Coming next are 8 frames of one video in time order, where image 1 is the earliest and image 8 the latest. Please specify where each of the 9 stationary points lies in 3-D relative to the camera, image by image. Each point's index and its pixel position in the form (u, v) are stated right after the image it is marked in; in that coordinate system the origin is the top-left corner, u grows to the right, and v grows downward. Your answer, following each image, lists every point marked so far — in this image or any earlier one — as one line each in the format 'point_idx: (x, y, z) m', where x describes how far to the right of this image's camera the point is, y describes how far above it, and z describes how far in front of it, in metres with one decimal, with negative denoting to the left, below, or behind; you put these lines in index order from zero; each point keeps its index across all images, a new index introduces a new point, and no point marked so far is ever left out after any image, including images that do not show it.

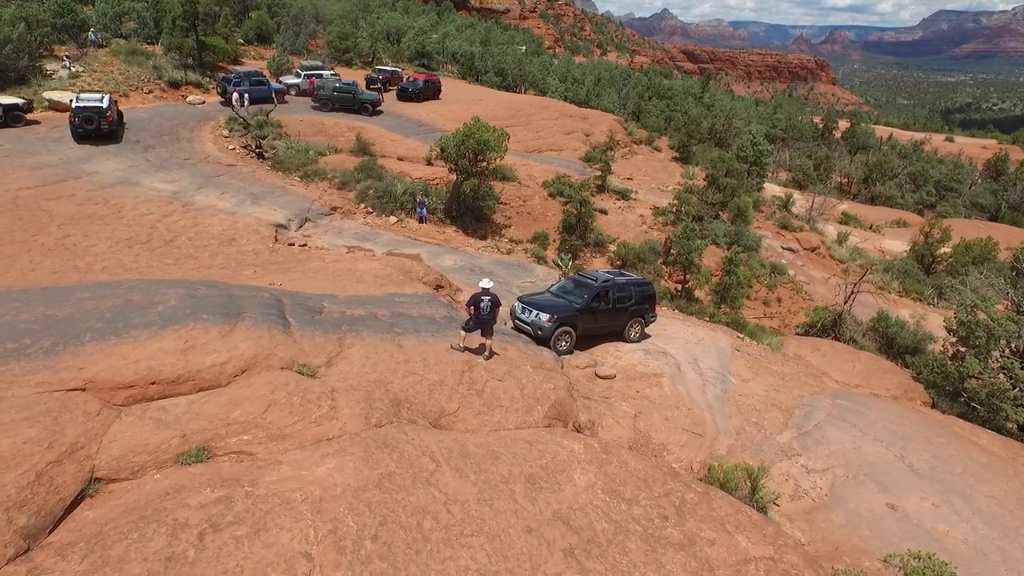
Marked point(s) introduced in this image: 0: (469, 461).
0: (-0.5, -1.8, +6.7) m
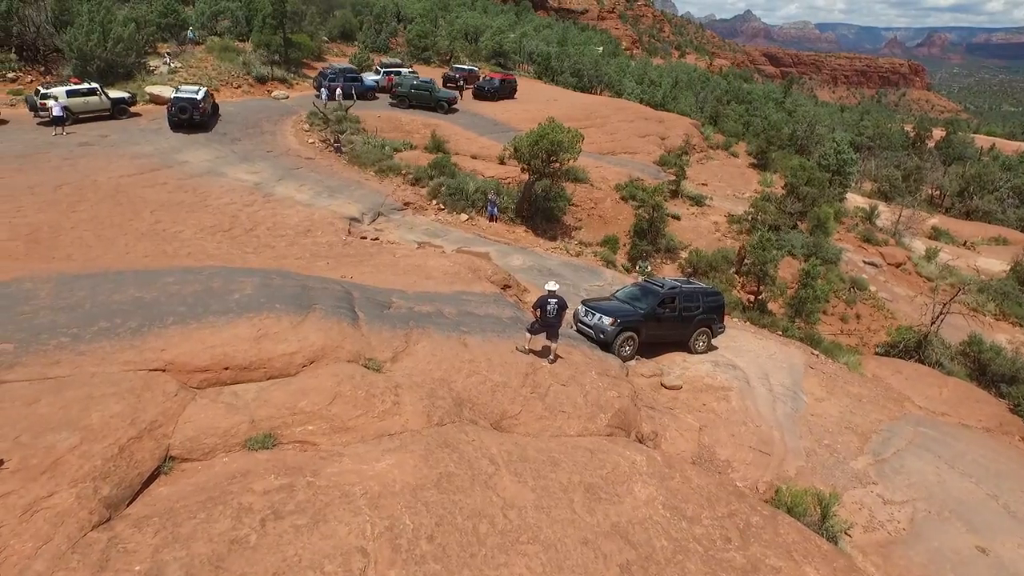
0: (+0.1, -1.8, +6.7) m
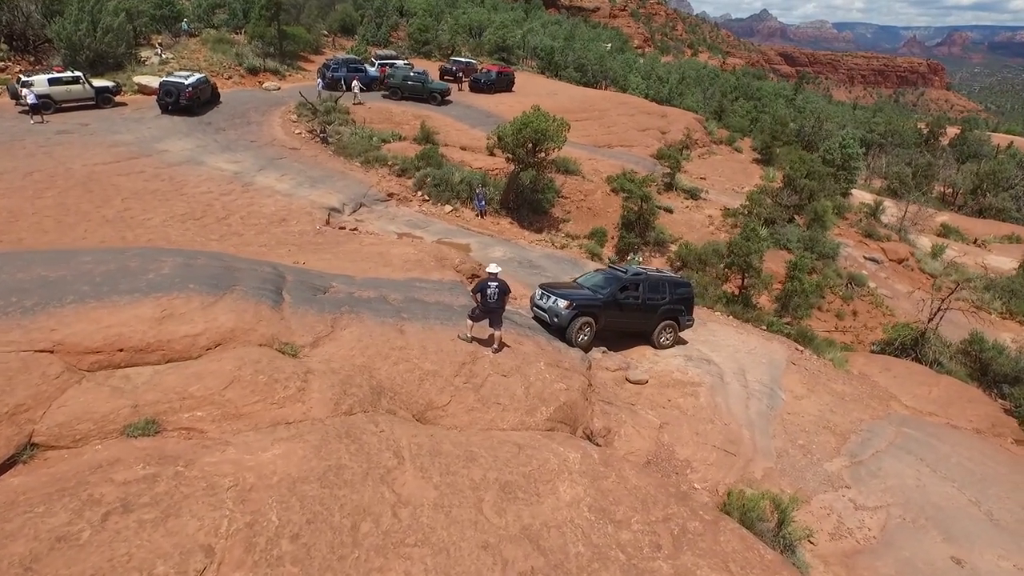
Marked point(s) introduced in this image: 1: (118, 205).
0: (-0.7, -1.6, +6.0) m
1: (-9.9, +2.1, +16.4) m
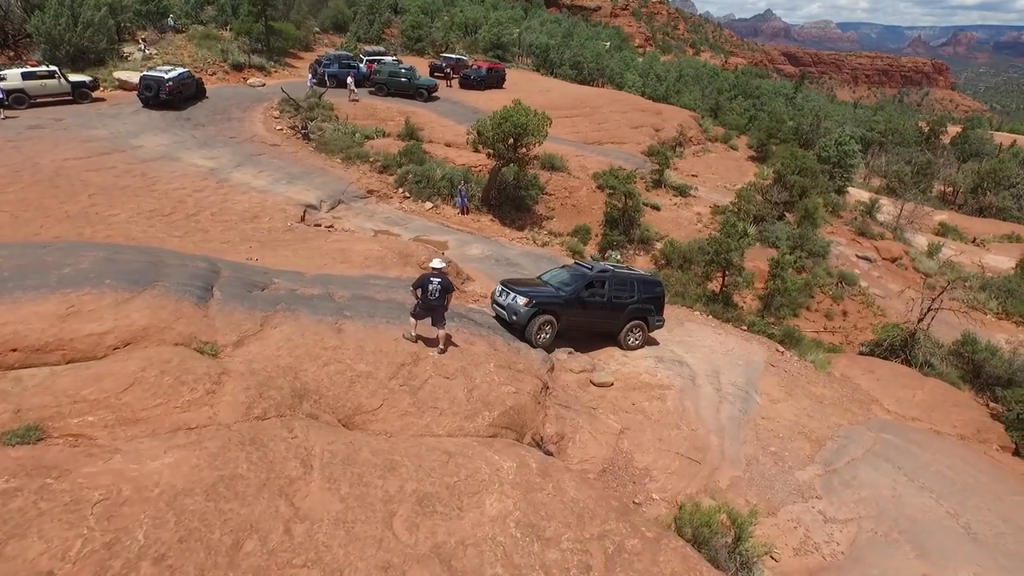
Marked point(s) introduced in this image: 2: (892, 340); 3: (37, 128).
0: (-1.4, -1.6, +5.5) m
1: (-10.5, +2.1, +15.9) m
2: (+9.0, -1.2, +15.3) m
3: (-14.6, +4.9, +20.0) m
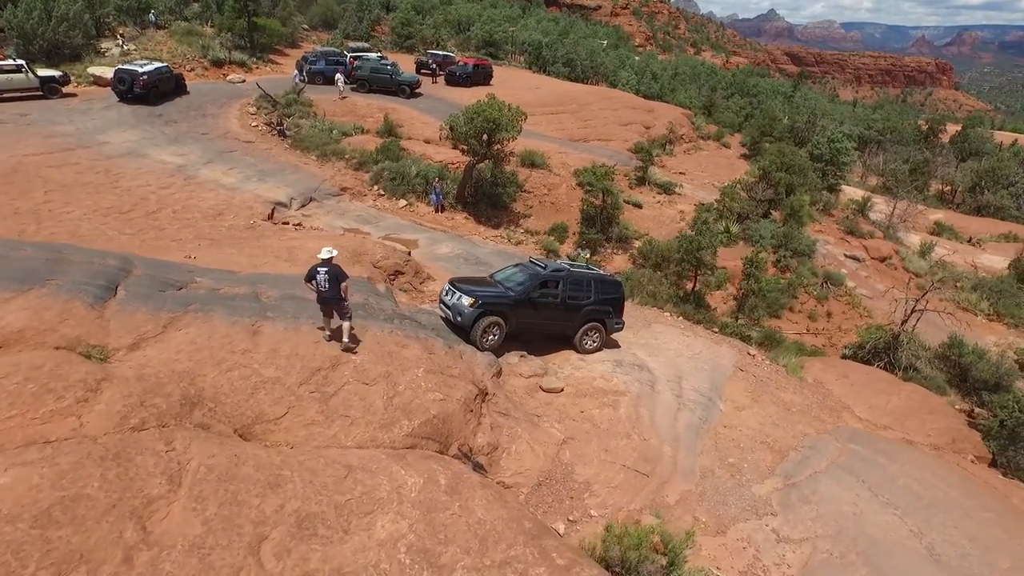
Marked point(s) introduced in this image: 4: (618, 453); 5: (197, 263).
0: (-2.2, -1.5, +4.9) m
1: (-11.3, +2.1, +15.4) m
2: (+8.2, -1.2, +14.6) m
3: (-15.3, +4.9, +19.5) m
4: (+1.3, -2.1, +8.1) m
5: (-4.7, +0.4, +9.7) m
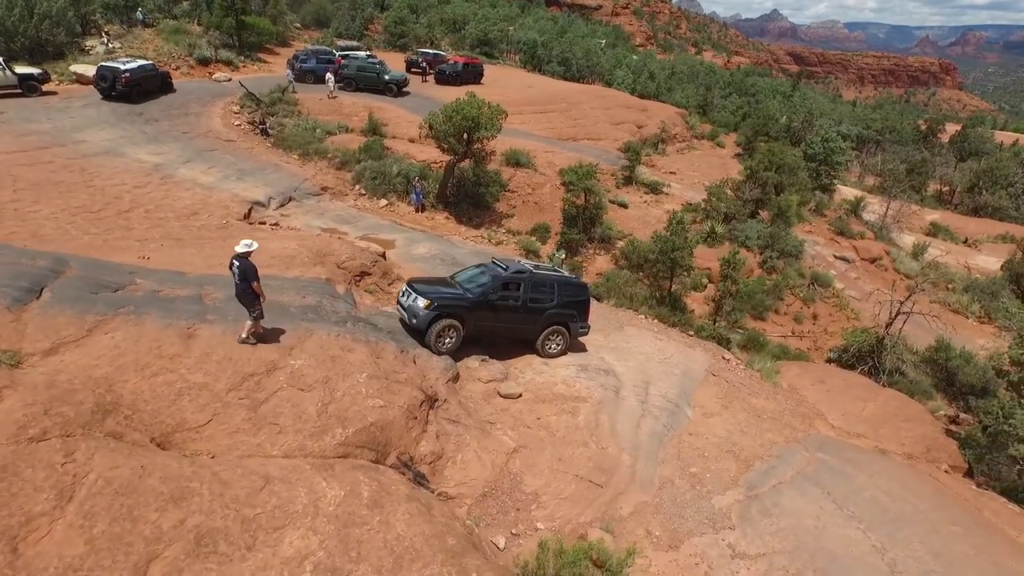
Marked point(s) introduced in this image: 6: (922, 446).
0: (-2.8, -1.6, +4.6) m
1: (-11.8, +2.1, +15.1) m
2: (+7.6, -1.3, +14.3) m
3: (-15.8, +4.9, +19.2) m
4: (+0.7, -2.1, +7.8) m
5: (-5.3, +0.4, +9.4) m
6: (+5.9, -2.3, +9.4) m
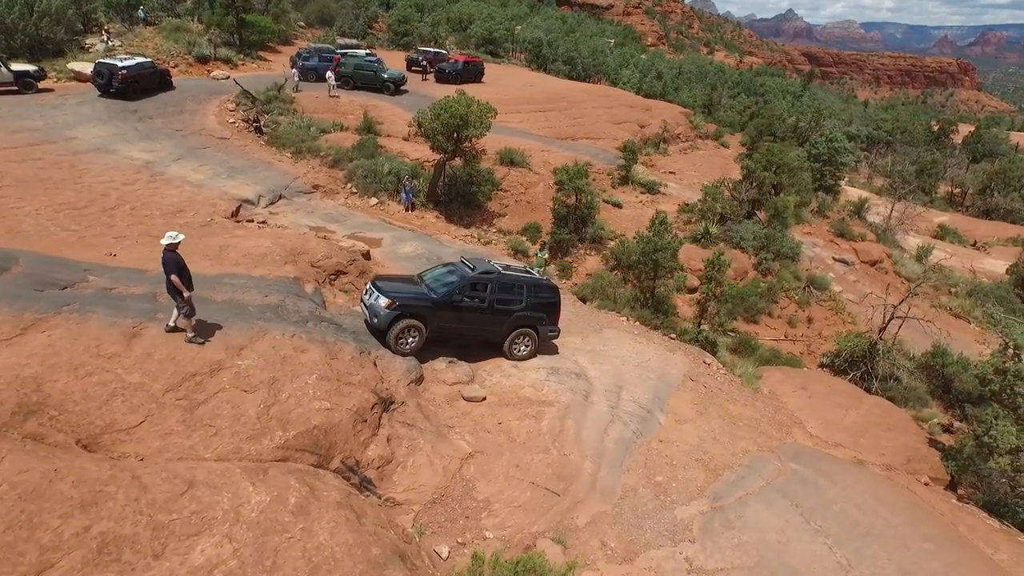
0: (-3.4, -1.5, +4.4) m
1: (-12.2, +2.2, +15.1) m
2: (+7.2, -1.3, +13.9) m
3: (-16.1, +5.0, +19.3) m
4: (+0.2, -2.1, +7.5) m
5: (-5.7, +0.4, +9.2) m
6: (+5.5, -2.4, +9.0) m
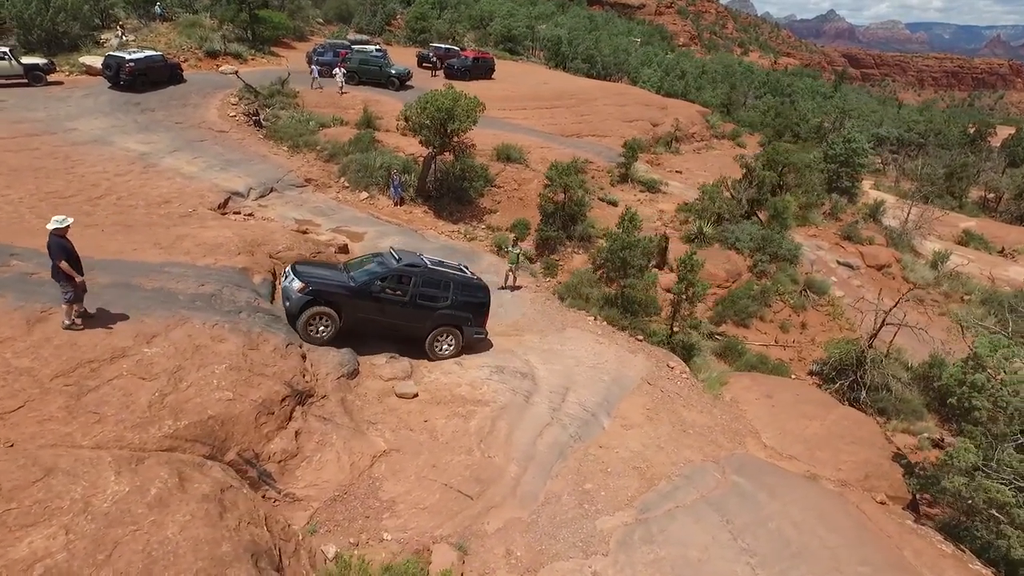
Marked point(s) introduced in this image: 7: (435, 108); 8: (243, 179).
0: (-4.4, -1.4, +4.3) m
1: (-12.6, +2.5, +15.3) m
2: (+6.6, -1.4, +13.1) m
3: (-16.2, +5.4, +19.7) m
4: (-0.7, -2.0, +7.1) m
5: (-6.5, +0.6, +9.1) m
6: (+4.6, -2.4, +8.4) m
7: (-2.0, +4.7, +16.6) m
8: (-7.7, +3.1, +18.5) m
